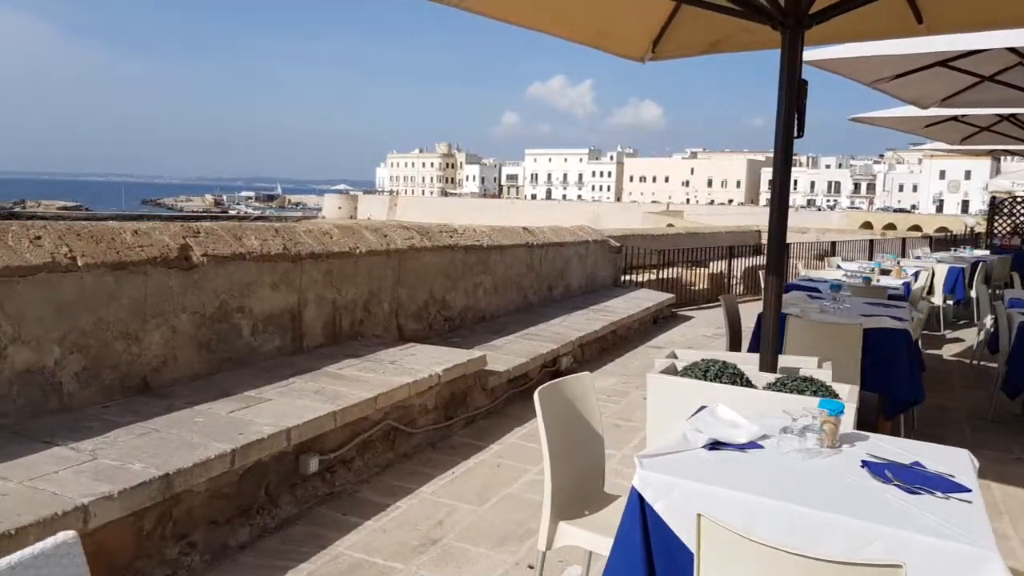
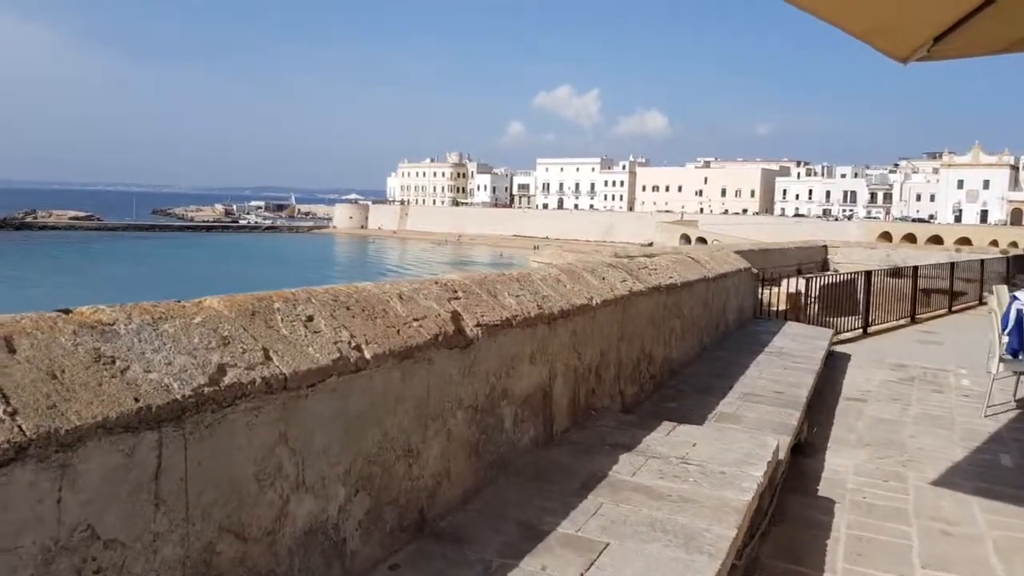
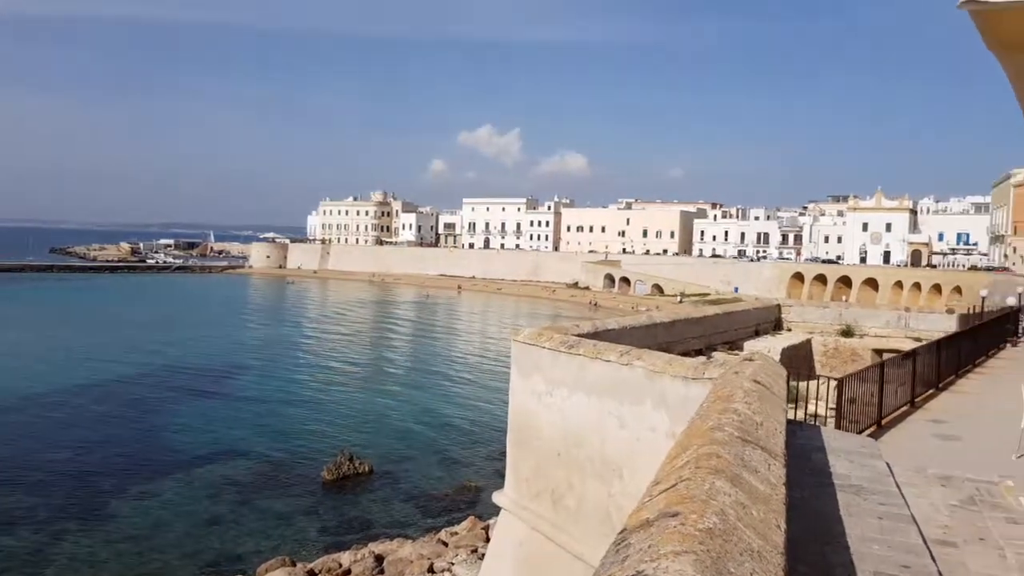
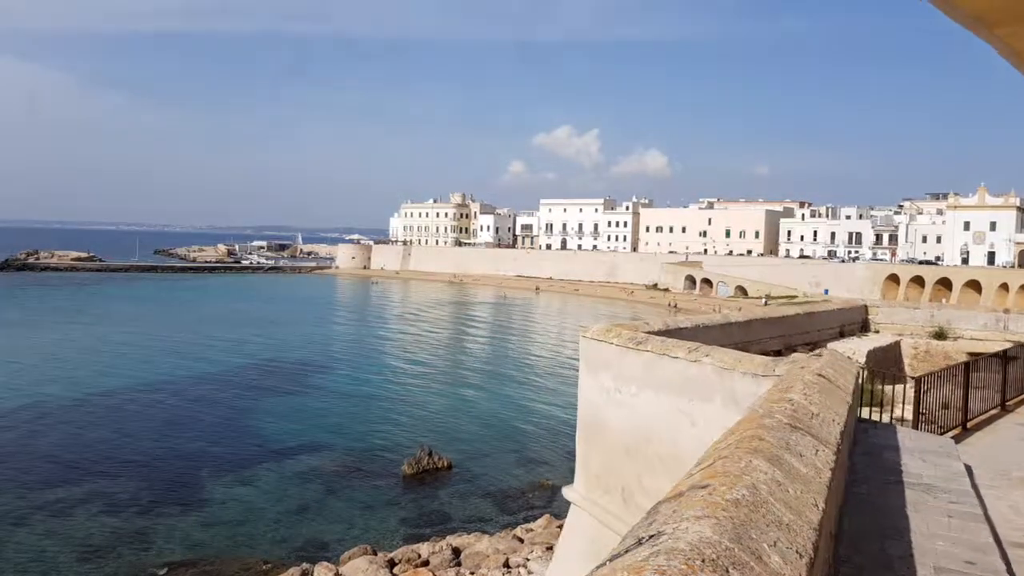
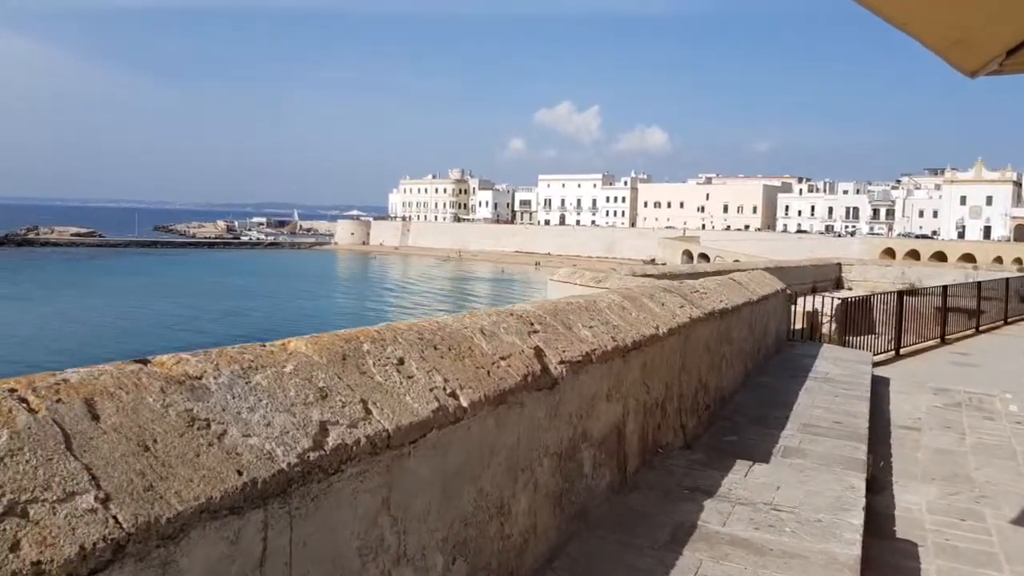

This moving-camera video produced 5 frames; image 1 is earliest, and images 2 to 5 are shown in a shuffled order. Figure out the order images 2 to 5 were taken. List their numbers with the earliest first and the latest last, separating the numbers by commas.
2, 5, 4, 3
